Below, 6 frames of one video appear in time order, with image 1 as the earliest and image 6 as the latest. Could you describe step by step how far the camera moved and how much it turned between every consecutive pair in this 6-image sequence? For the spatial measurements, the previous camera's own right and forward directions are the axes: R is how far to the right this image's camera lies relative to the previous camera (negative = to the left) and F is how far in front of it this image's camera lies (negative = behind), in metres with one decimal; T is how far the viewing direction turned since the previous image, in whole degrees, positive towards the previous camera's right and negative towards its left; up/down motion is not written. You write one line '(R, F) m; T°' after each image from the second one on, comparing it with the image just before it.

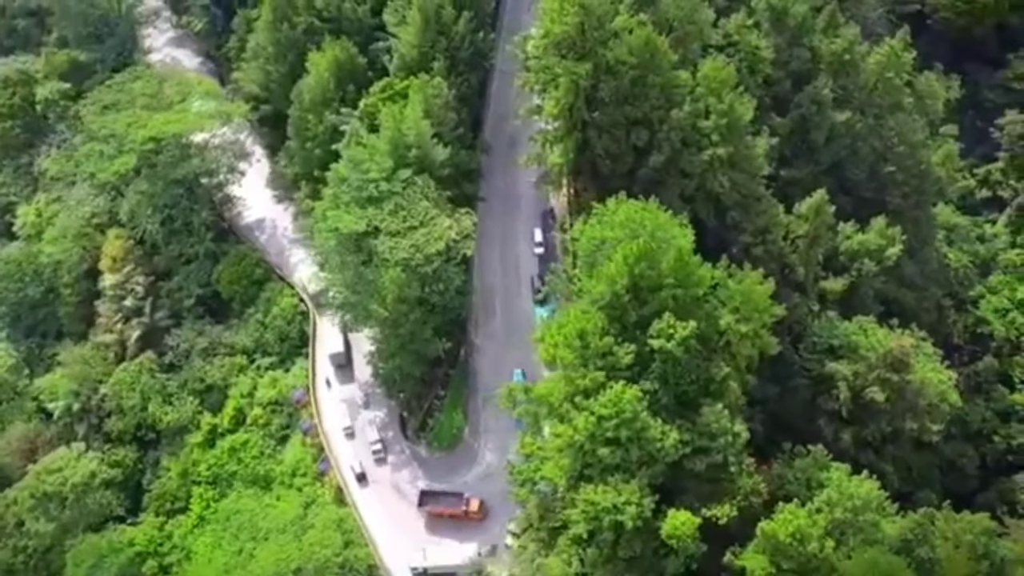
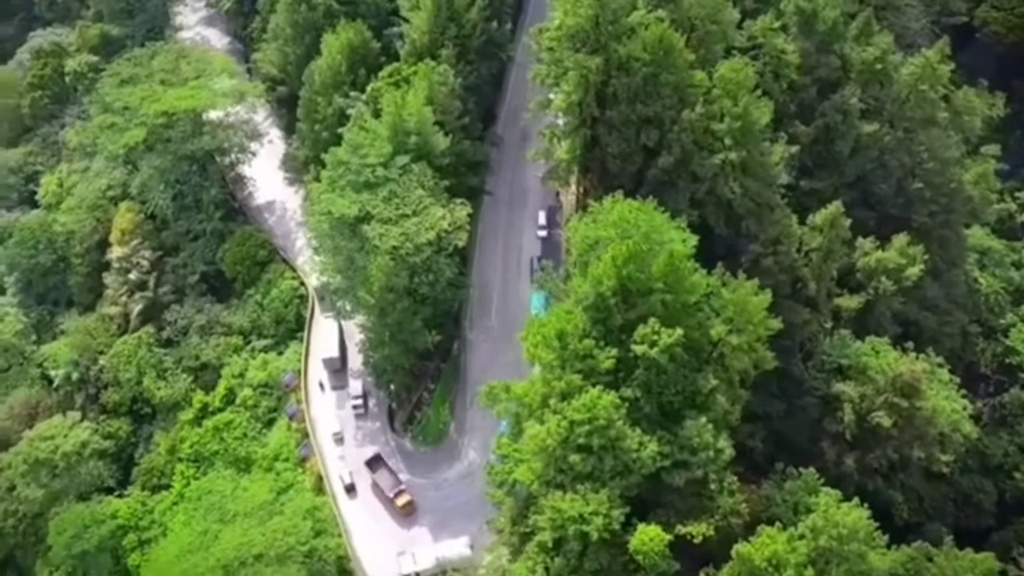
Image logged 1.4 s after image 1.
(+4.1, +1.2) m; -4°
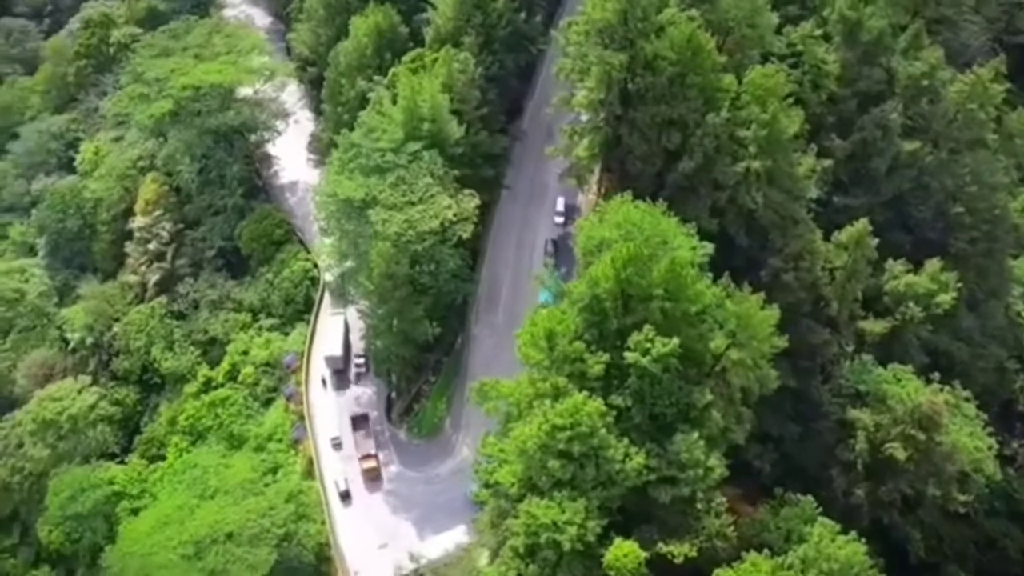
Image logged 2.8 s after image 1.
(+3.8, +1.3) m; -5°
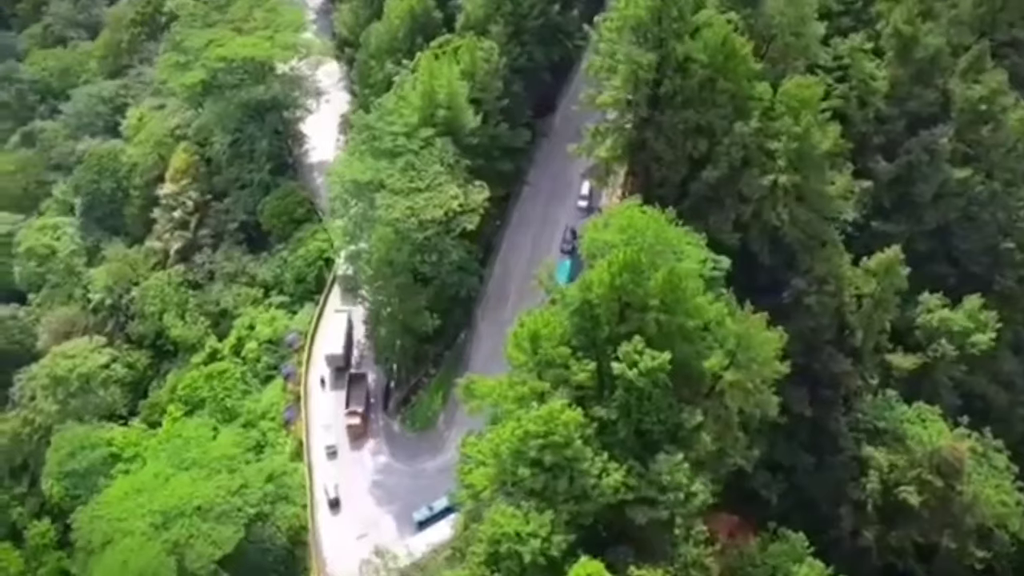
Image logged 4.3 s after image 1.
(+4.5, +1.8) m; -5°
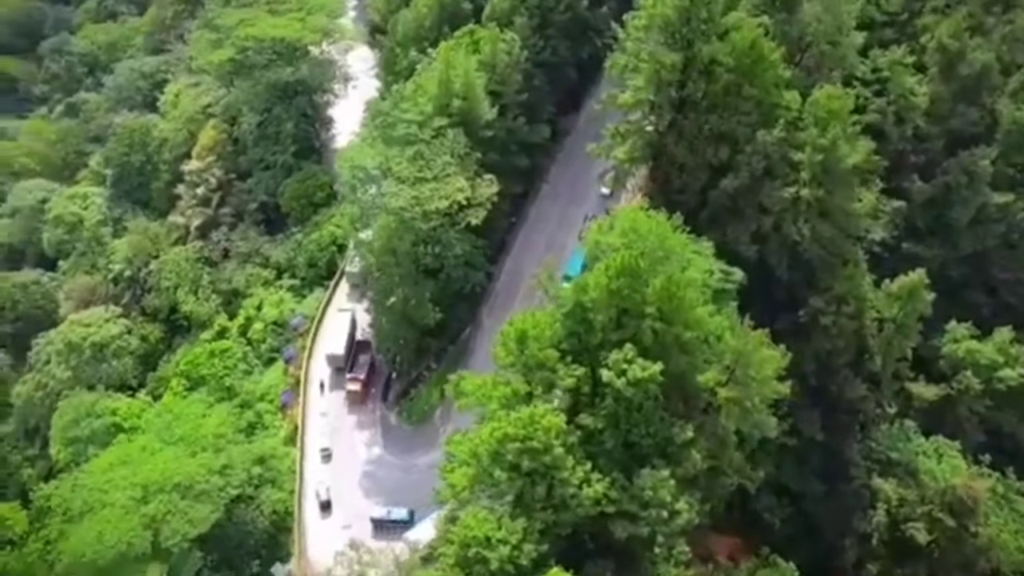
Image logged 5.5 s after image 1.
(+3.3, +1.4) m; -4°
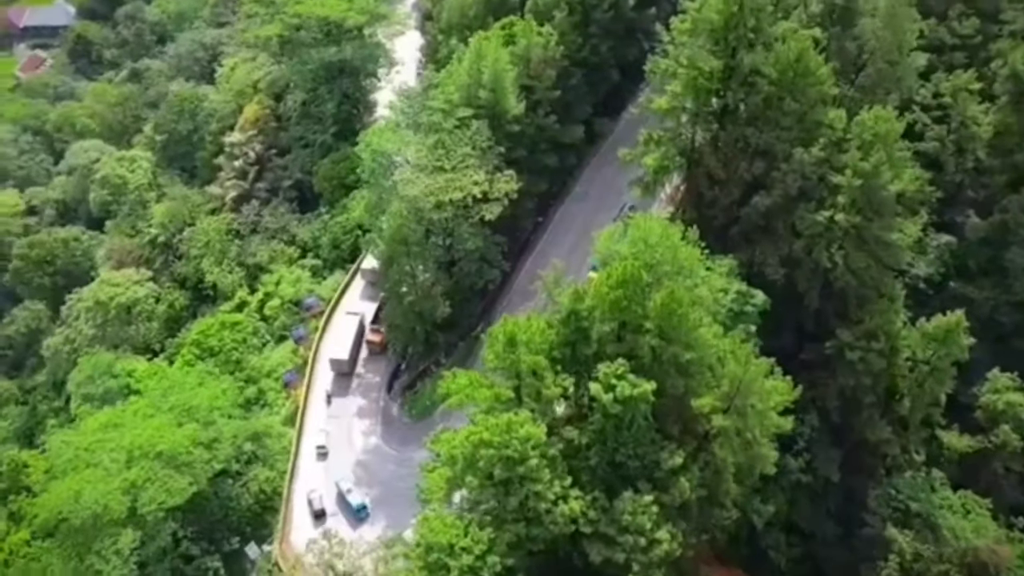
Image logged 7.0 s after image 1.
(+4.0, +2.0) m; -6°
